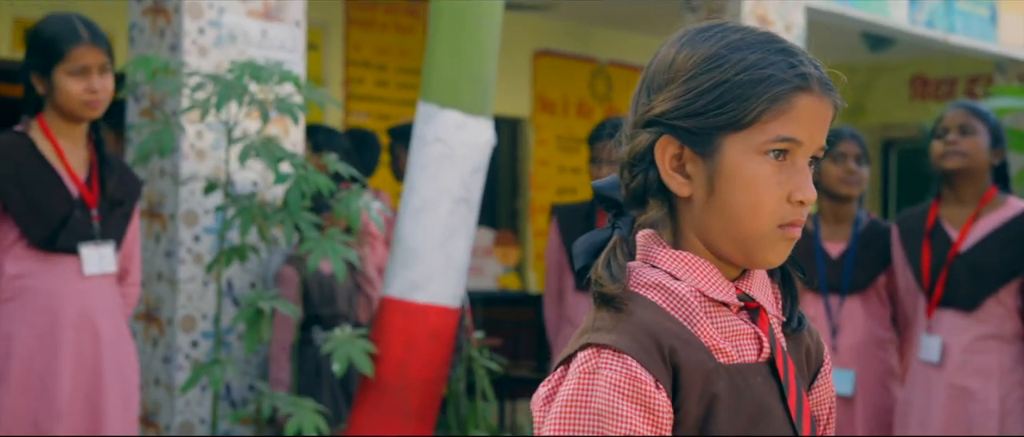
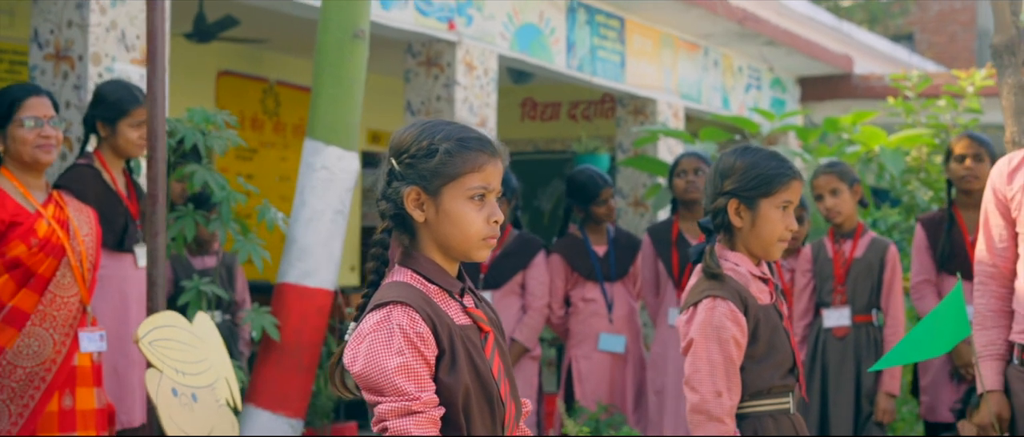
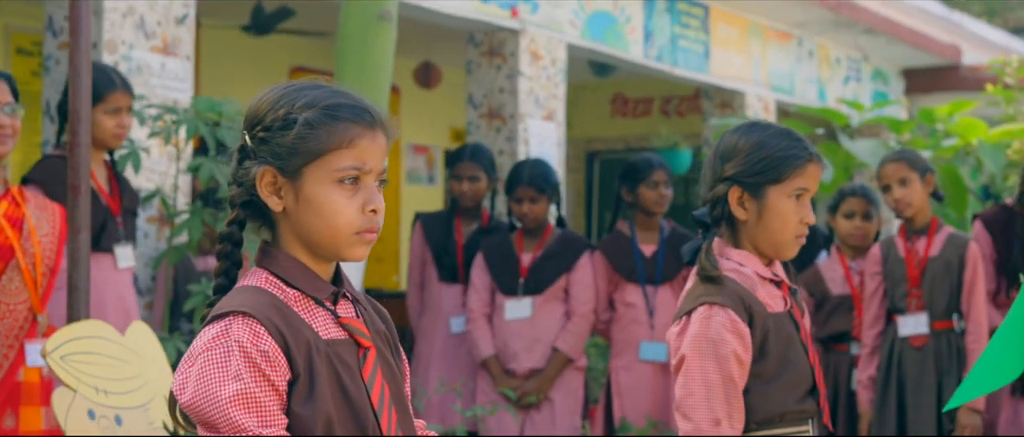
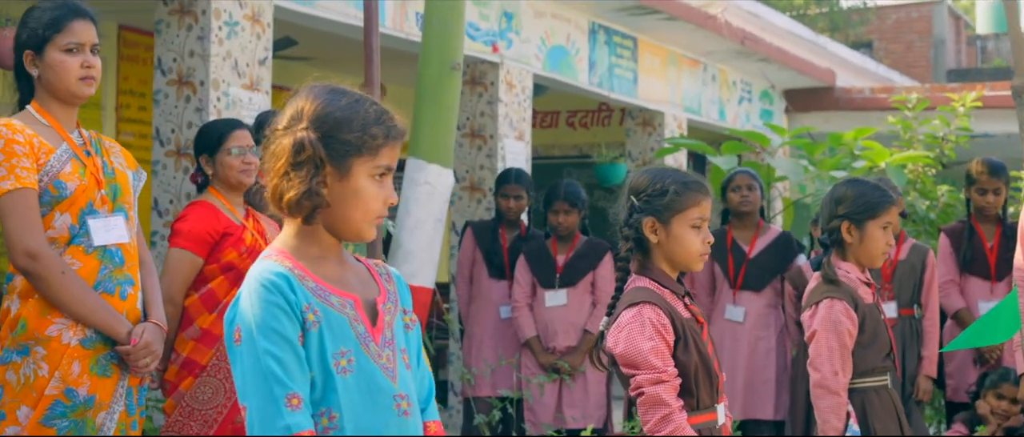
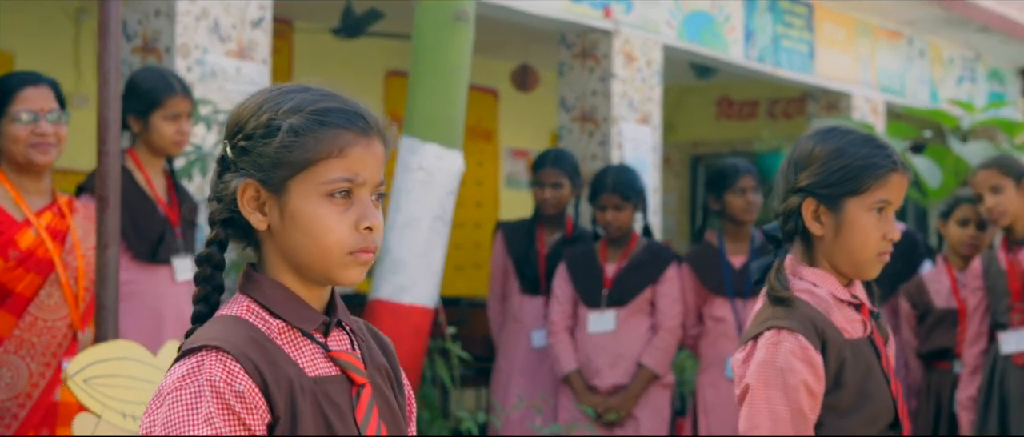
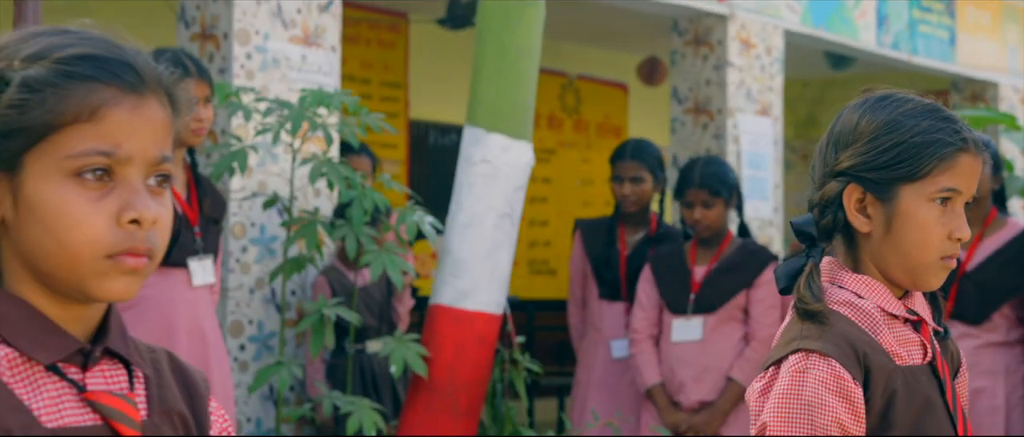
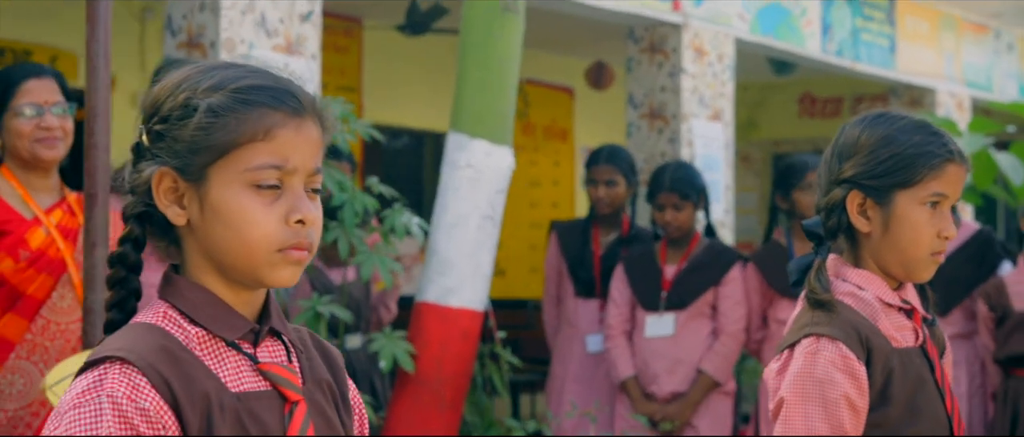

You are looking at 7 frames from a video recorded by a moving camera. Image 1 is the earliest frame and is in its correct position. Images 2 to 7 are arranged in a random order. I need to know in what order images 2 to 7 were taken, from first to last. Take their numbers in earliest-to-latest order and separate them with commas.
6, 7, 5, 3, 2, 4
